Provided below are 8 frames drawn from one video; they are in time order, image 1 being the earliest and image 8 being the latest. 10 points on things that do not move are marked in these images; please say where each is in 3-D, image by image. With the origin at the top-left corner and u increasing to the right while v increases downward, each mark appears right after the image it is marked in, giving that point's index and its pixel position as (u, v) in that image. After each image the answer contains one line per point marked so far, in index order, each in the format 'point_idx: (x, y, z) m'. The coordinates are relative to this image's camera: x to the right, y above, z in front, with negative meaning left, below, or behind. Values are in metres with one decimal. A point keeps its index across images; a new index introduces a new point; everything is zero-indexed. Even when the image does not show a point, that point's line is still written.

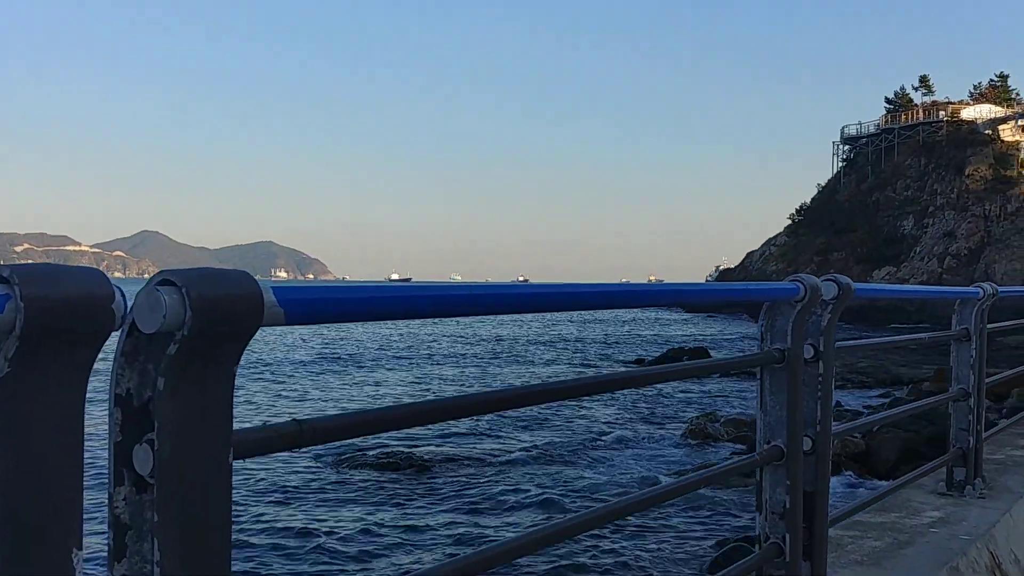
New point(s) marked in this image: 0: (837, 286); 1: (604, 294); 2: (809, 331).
0: (+0.7, 0.0, +2.4) m
1: (+0.2, 0.0, +1.9) m
2: (+0.7, -0.1, +2.4) m
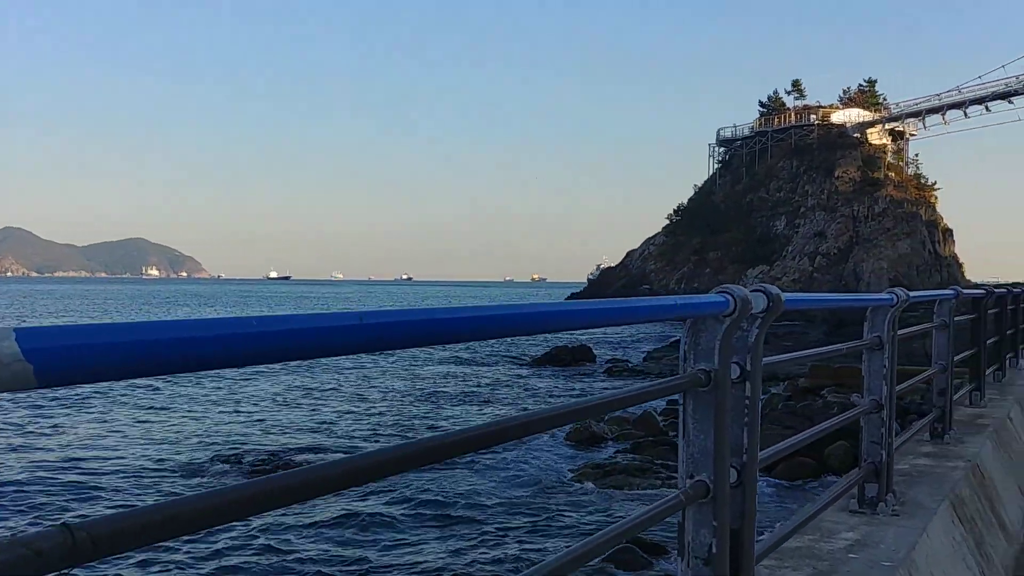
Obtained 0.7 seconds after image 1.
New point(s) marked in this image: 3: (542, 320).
0: (+0.5, 0.0, +2.1) m
1: (0.0, 0.0, +1.5) m
2: (+0.5, -0.1, +2.1) m
3: (0.0, 0.0, +1.6) m
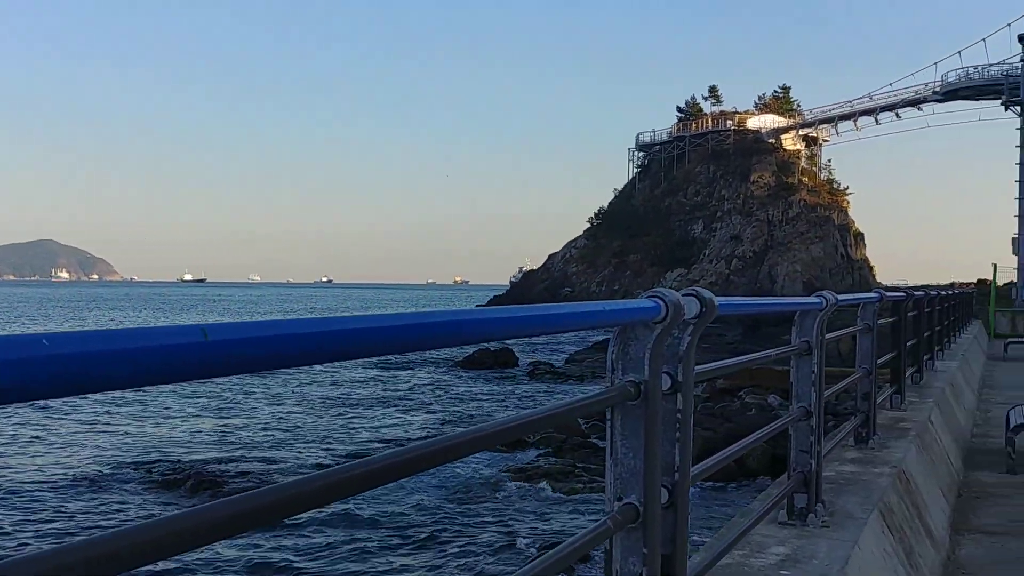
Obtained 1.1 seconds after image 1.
0: (+0.3, 0.0, +1.9) m
1: (-0.1, 0.0, +1.3) m
2: (+0.3, -0.1, +1.9) m
3: (-0.1, -0.1, +1.4) m
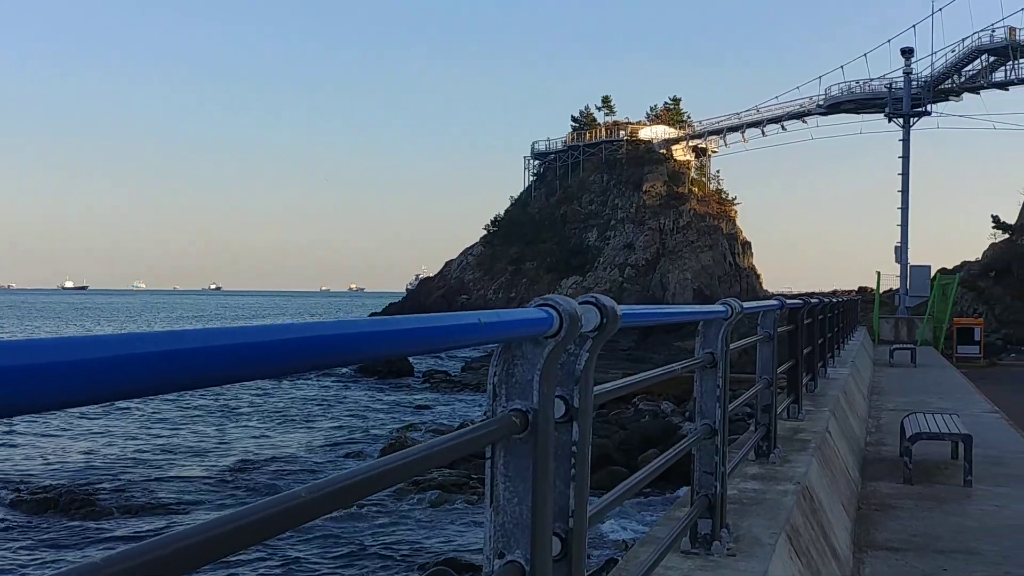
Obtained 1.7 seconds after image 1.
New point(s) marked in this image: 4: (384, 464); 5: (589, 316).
0: (+0.1, 0.0, +1.6) m
1: (-0.3, -0.1, +0.9) m
2: (+0.1, -0.1, +1.6) m
3: (-0.2, -0.1, +1.0) m
4: (-0.2, -0.2, +1.2) m
5: (+0.1, 0.0, +1.6) m
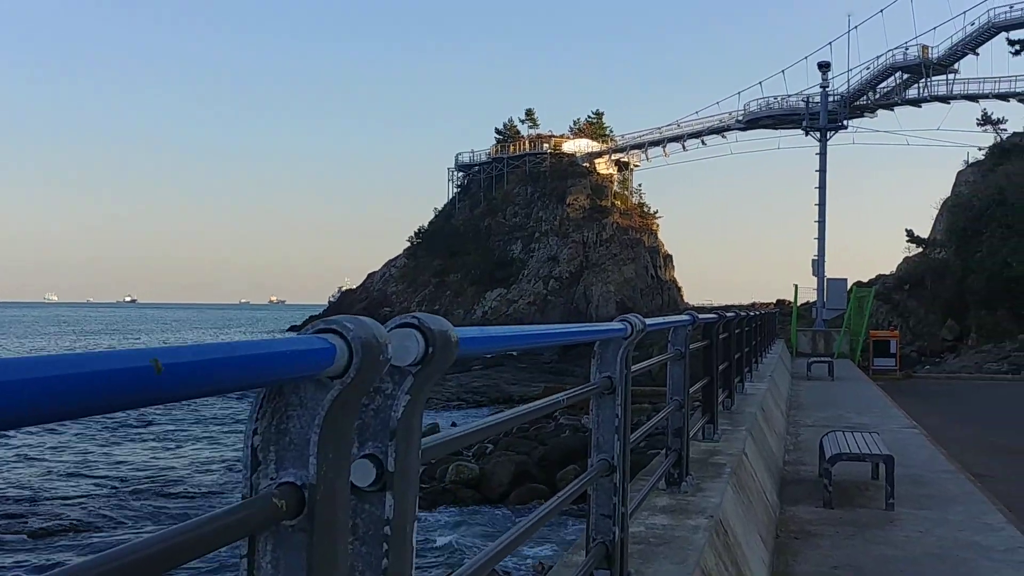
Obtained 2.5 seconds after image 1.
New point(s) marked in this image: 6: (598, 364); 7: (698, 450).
0: (-0.1, -0.1, +1.2) m
1: (-0.4, -0.1, +0.5) m
2: (-0.2, -0.2, +1.2) m
3: (-0.4, -0.1, +0.6) m
4: (-0.4, -0.2, +0.7) m
5: (-0.1, -0.1, +1.2) m
6: (+0.2, -0.2, +2.8) m
7: (+1.0, -0.9, +5.6) m
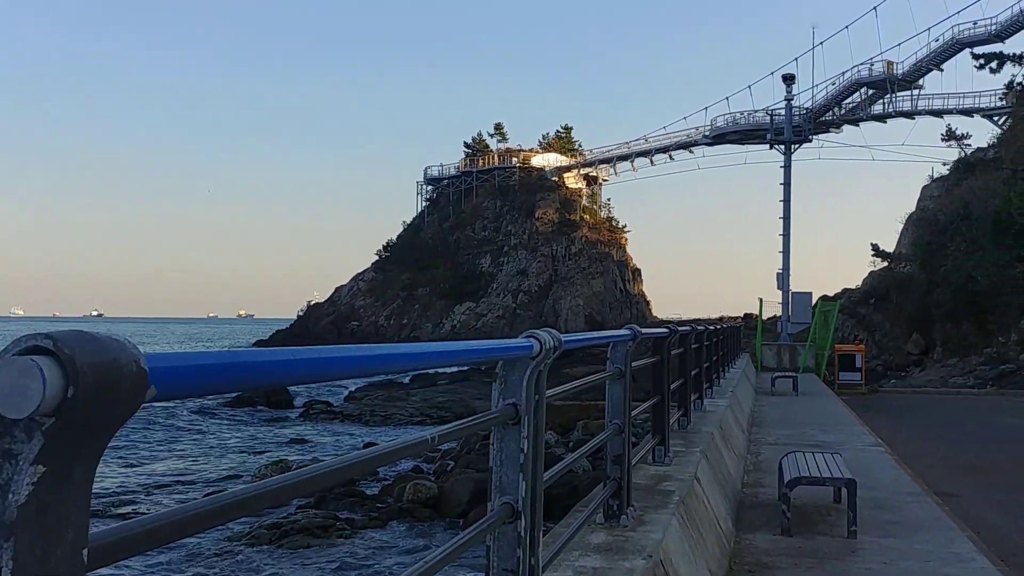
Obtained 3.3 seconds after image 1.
0: (-0.3, -0.1, +0.7) m
1: (-0.6, -0.1, 0.0) m
2: (-0.4, -0.2, +0.7) m
3: (-0.6, -0.1, +0.1) m
4: (-0.6, -0.2, +0.3) m
5: (-0.3, -0.1, +0.7) m
6: (0.0, -0.2, +2.3) m
7: (+0.7, -0.9, +5.2) m
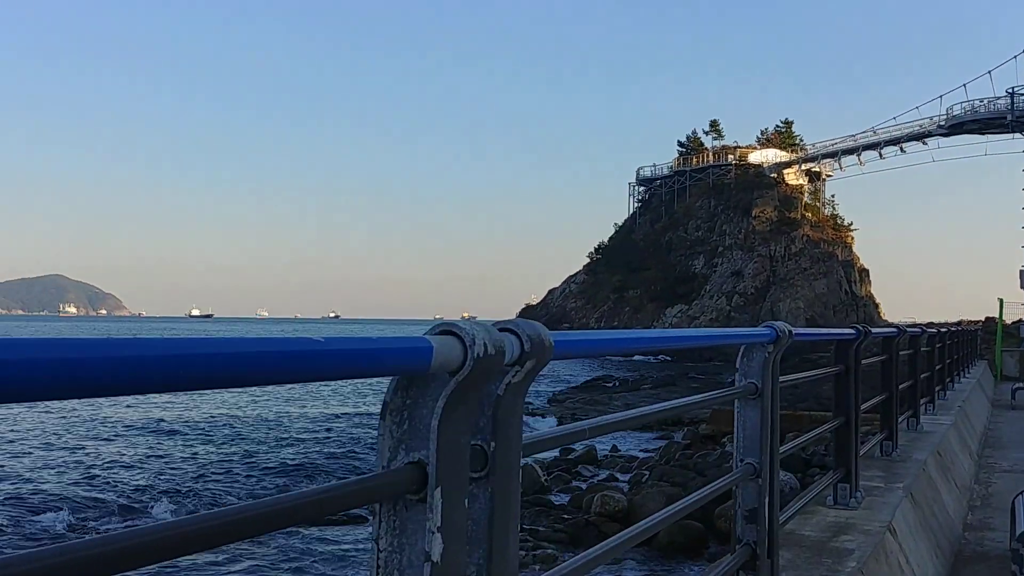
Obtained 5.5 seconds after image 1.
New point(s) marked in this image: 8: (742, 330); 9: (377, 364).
0: (-0.7, 0.0, -0.3) m
1: (-1.2, 0.0, -0.9) m
2: (-0.8, -0.1, -0.3) m
3: (-1.2, 0.0, -0.8) m
4: (-1.1, -0.2, -0.7) m
5: (-0.7, 0.0, -0.3) m
6: (-0.1, -0.2, +1.2) m
7: (+1.1, -0.9, +3.9) m
8: (+0.6, -0.1, +2.7) m
9: (-0.2, -0.1, +1.1) m
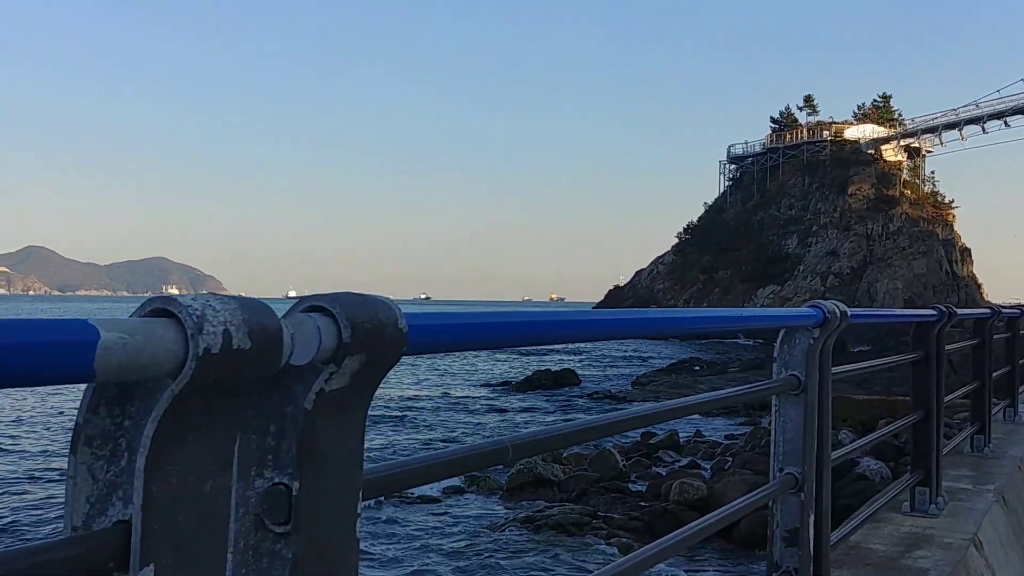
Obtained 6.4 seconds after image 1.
0: (-1.0, 0.0, -0.7) m
1: (-1.5, 0.0, -1.3) m
2: (-1.1, -0.1, -0.6) m
3: (-1.5, 0.0, -1.2) m
4: (-1.4, -0.2, -1.0) m
5: (-1.0, 0.0, -0.7) m
6: (-0.3, -0.1, +0.8) m
7: (+1.2, -0.8, +3.4) m
8: (+0.6, 0.0, +2.2) m
9: (-0.3, -0.1, +0.6) m
